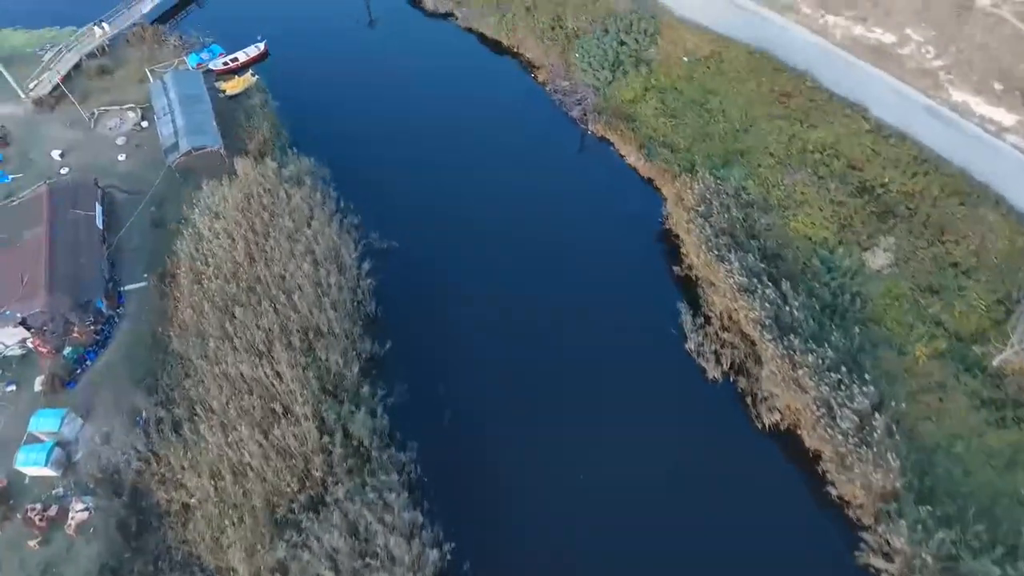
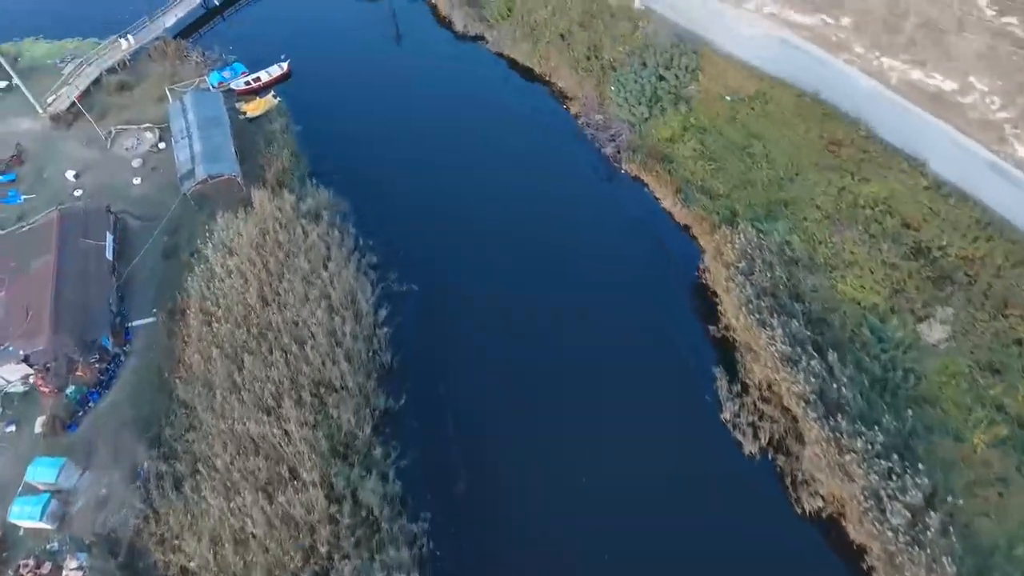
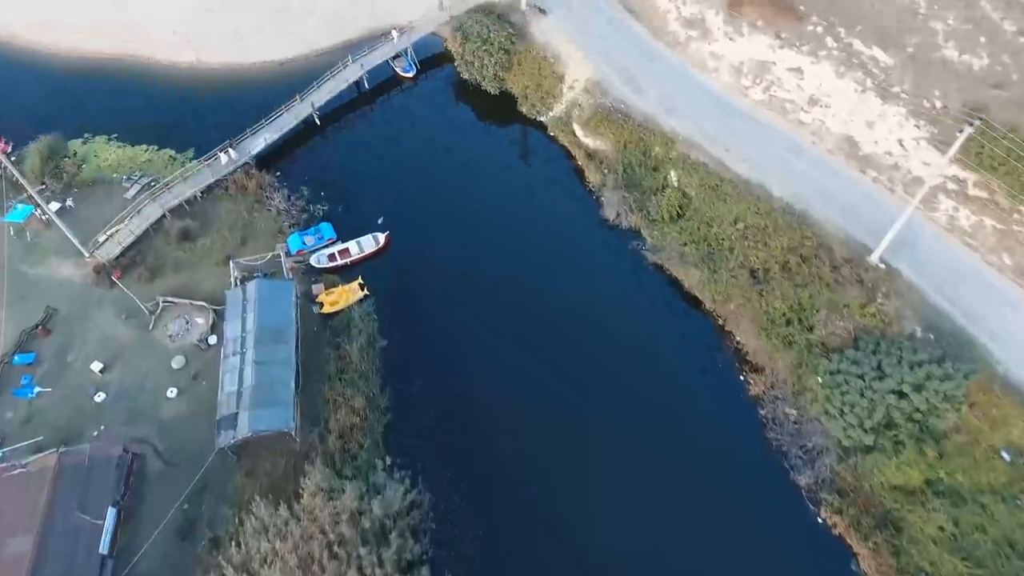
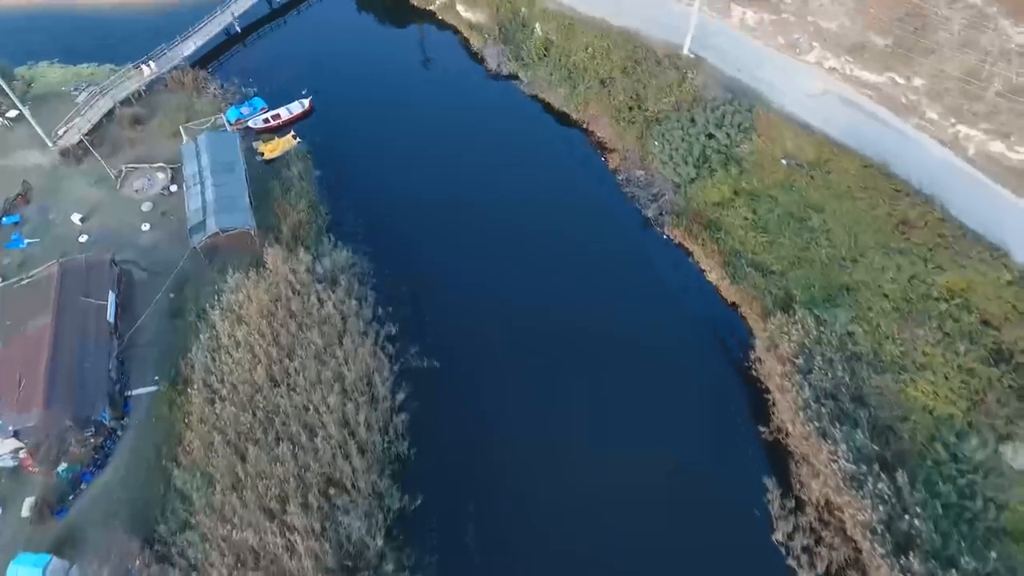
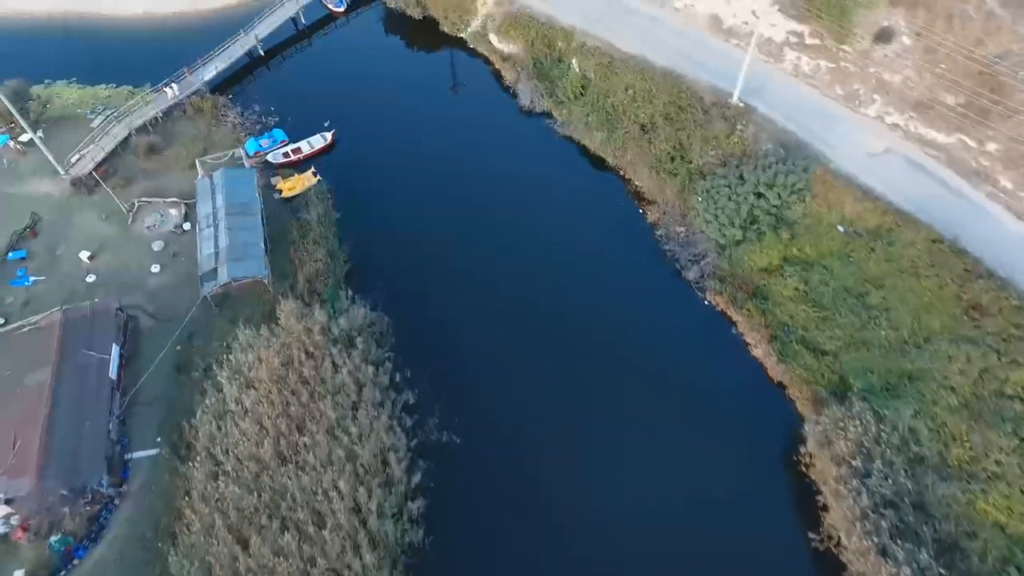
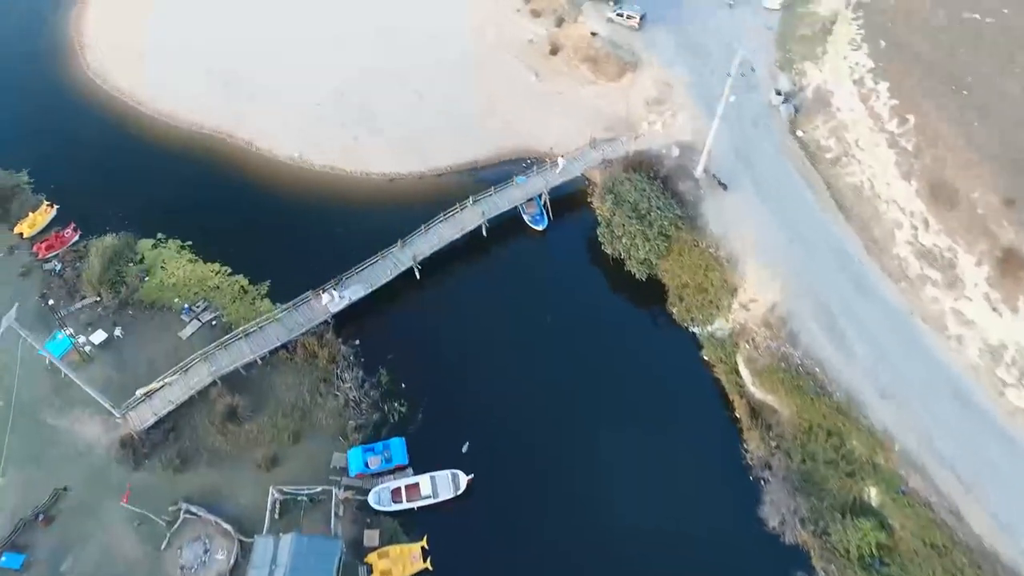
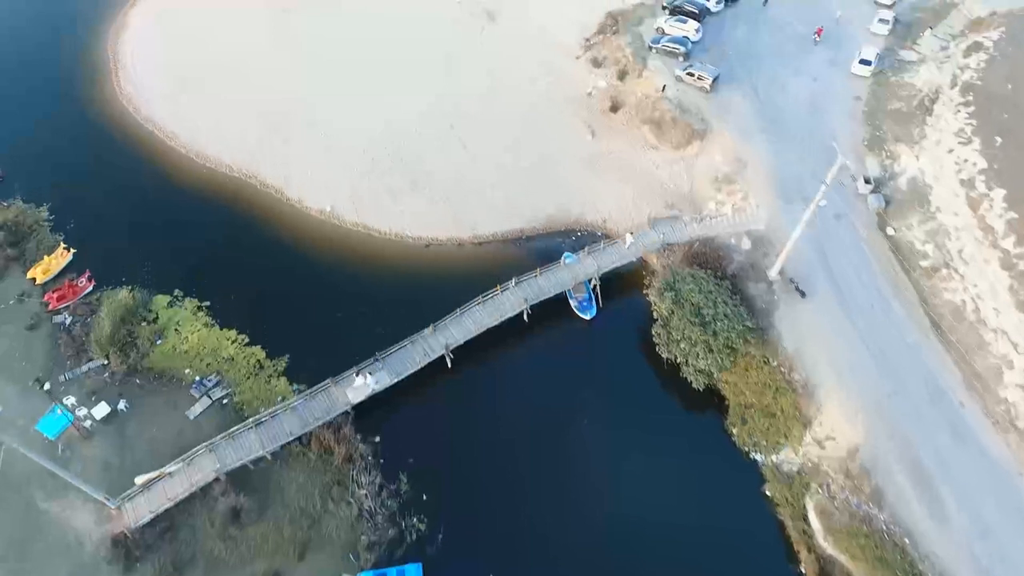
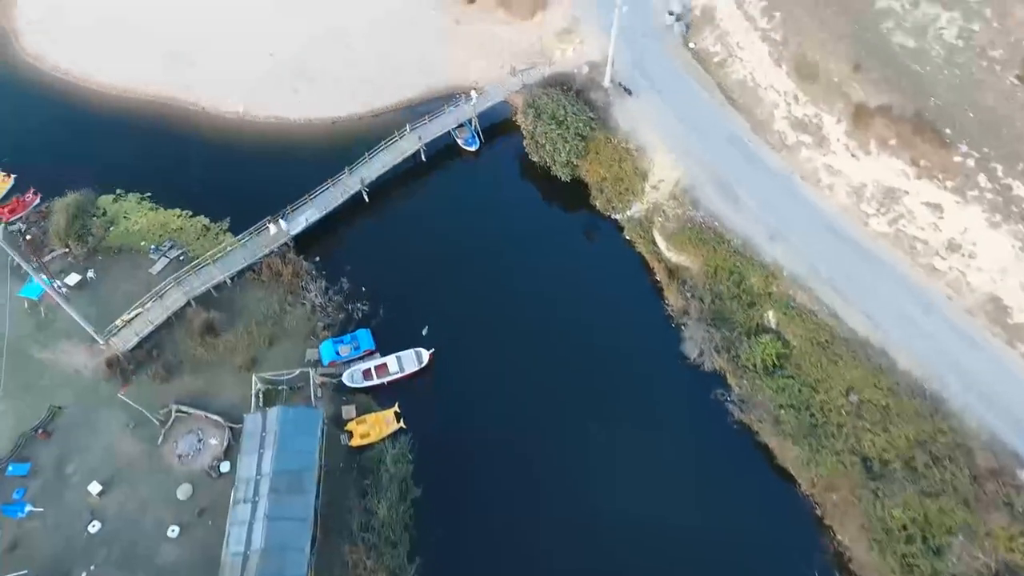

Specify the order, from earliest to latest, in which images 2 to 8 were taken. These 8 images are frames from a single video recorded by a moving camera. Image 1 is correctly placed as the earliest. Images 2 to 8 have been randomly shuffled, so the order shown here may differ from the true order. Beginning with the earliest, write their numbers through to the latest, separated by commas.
2, 4, 5, 3, 8, 6, 7
